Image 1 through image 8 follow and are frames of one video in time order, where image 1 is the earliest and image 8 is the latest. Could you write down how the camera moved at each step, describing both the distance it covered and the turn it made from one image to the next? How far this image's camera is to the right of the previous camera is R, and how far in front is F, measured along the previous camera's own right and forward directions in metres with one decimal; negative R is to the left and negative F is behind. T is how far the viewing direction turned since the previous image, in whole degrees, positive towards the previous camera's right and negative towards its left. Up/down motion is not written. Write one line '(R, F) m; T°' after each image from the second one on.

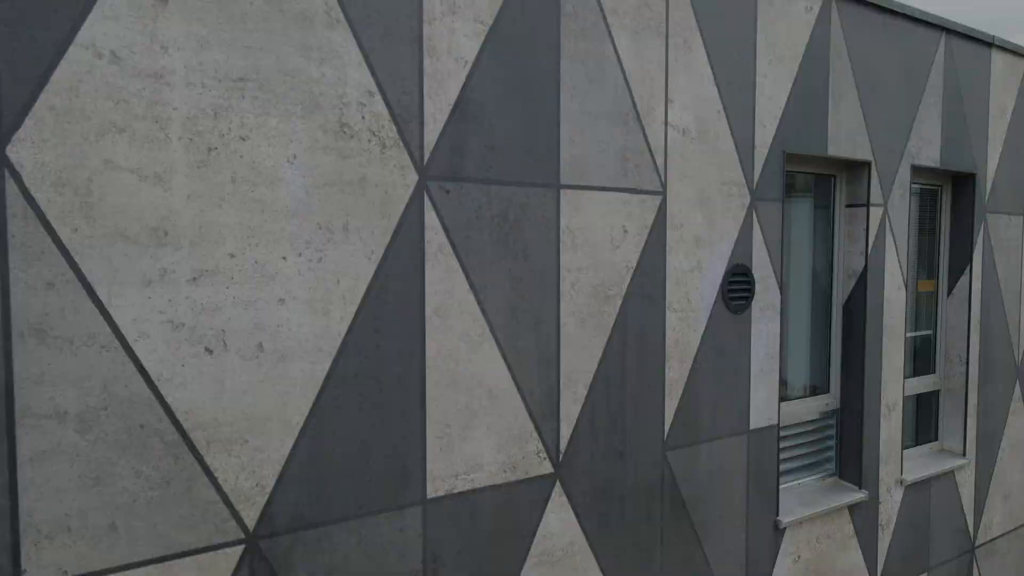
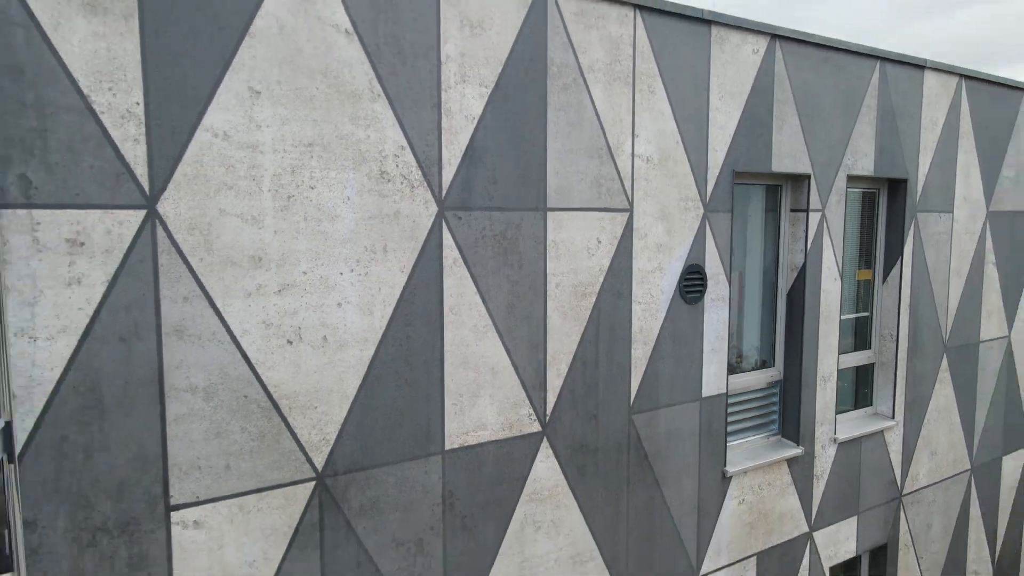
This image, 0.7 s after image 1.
(0.0, -0.9) m; 0°
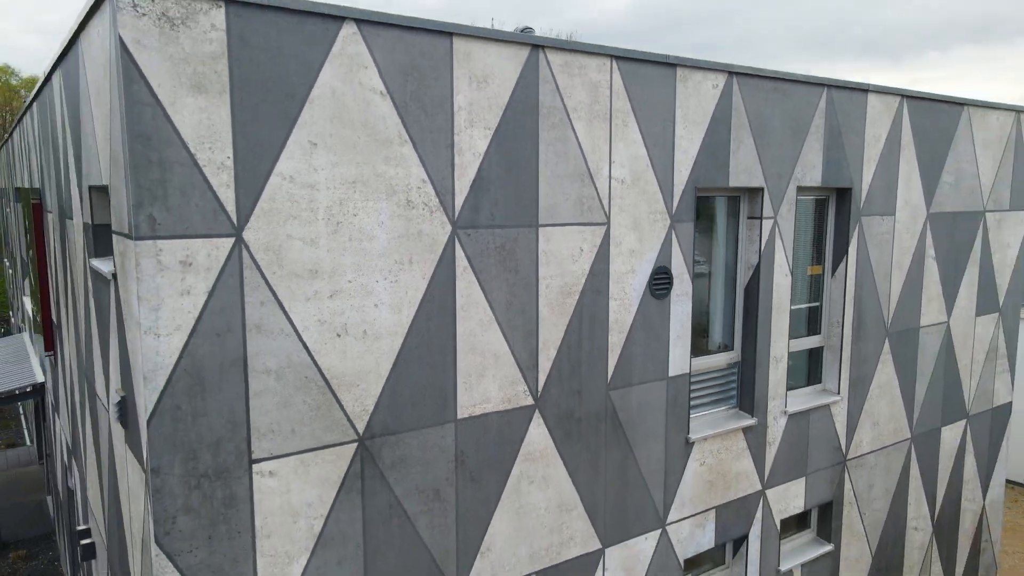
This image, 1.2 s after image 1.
(0.0, -1.0) m; 0°
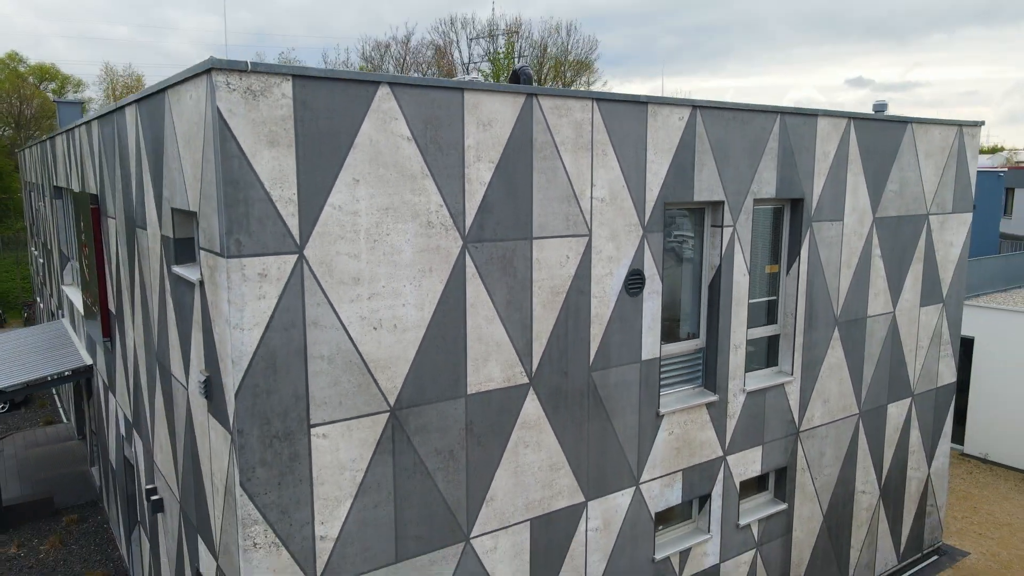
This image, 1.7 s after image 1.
(0.0, -1.2) m; 0°
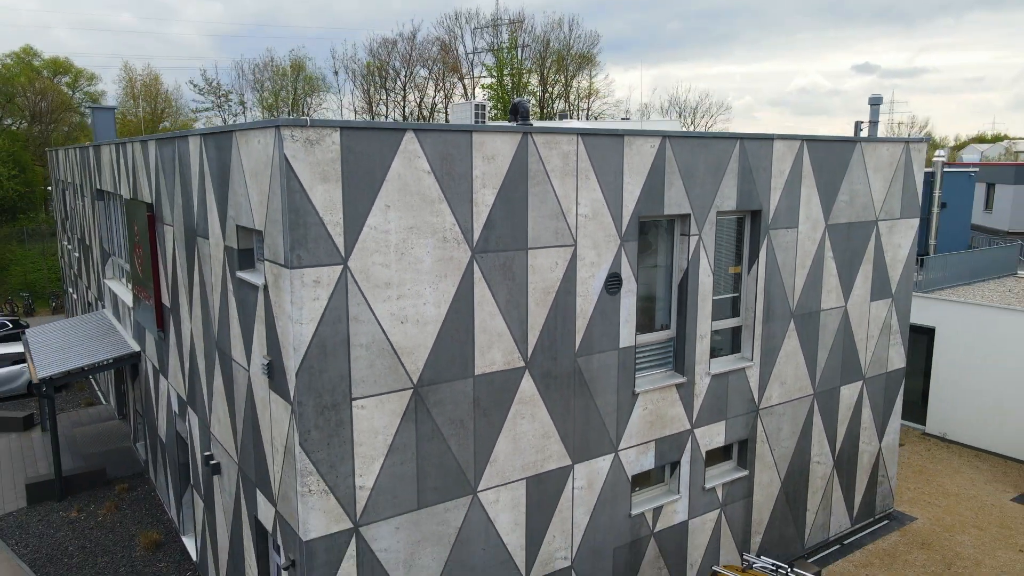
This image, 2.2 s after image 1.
(0.0, -1.4) m; 0°
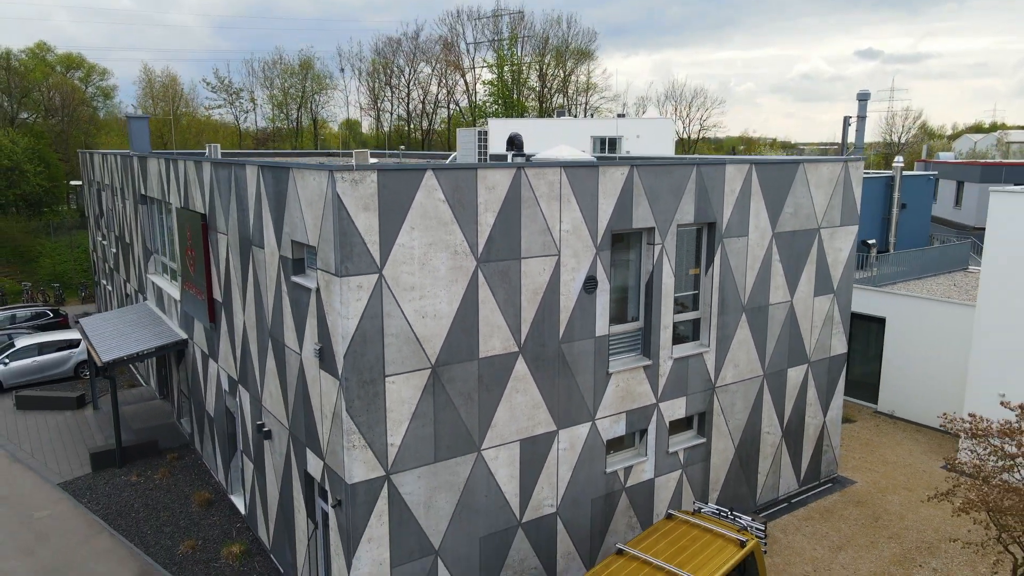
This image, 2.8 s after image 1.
(+0.1, -2.0) m; 0°
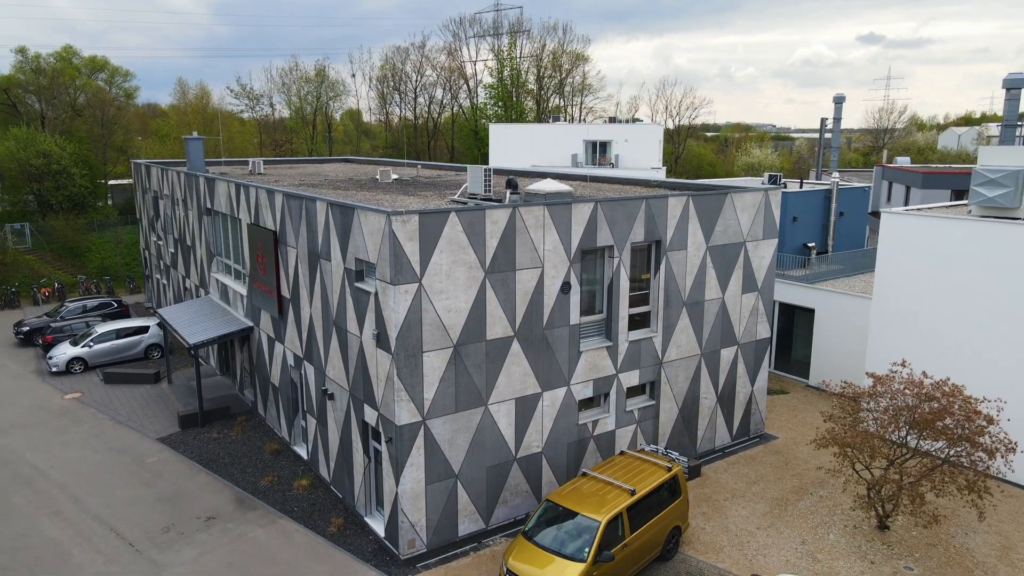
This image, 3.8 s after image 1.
(0.0, -4.0) m; 0°
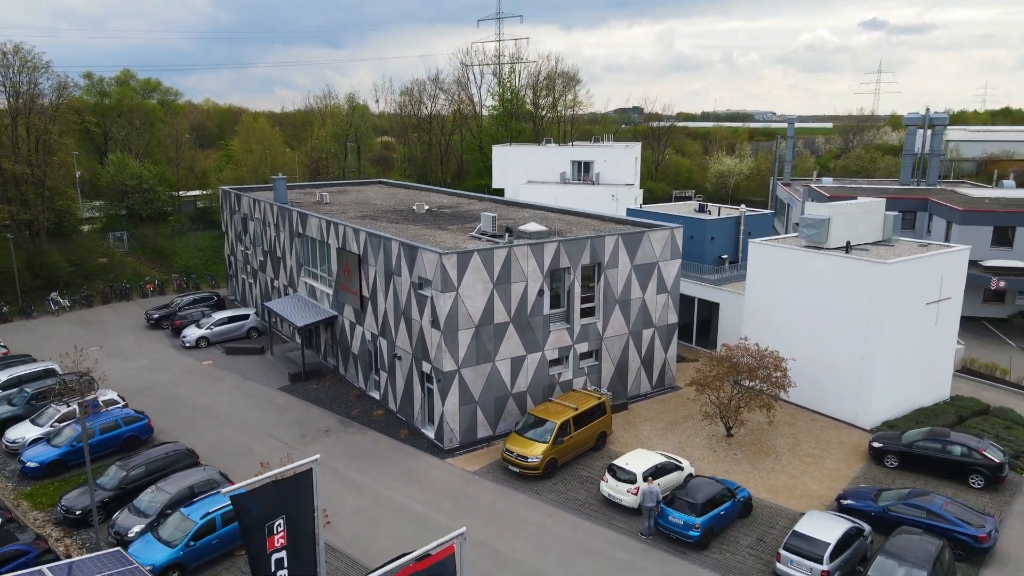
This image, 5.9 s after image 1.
(+0.1, -9.6) m; 0°
